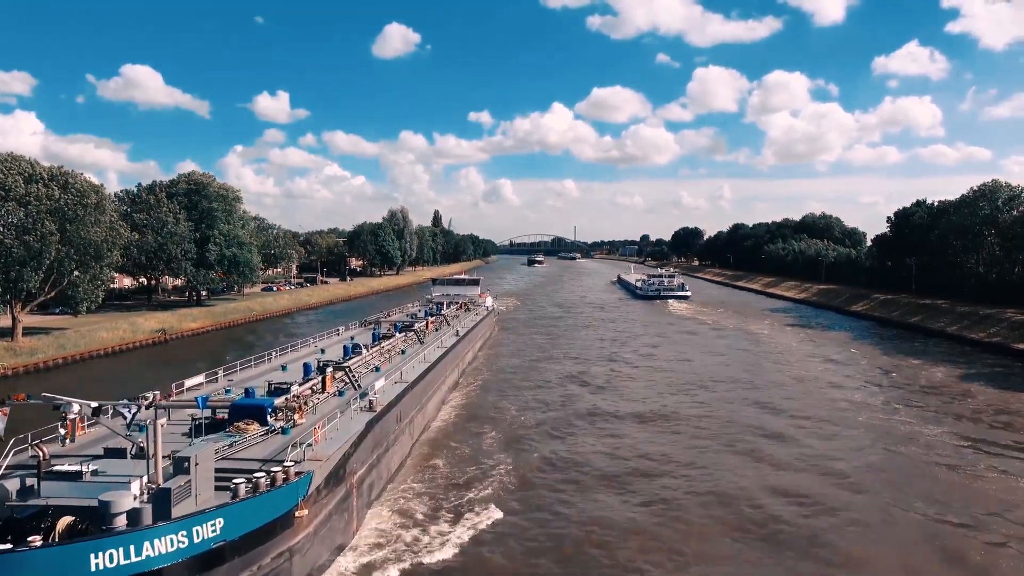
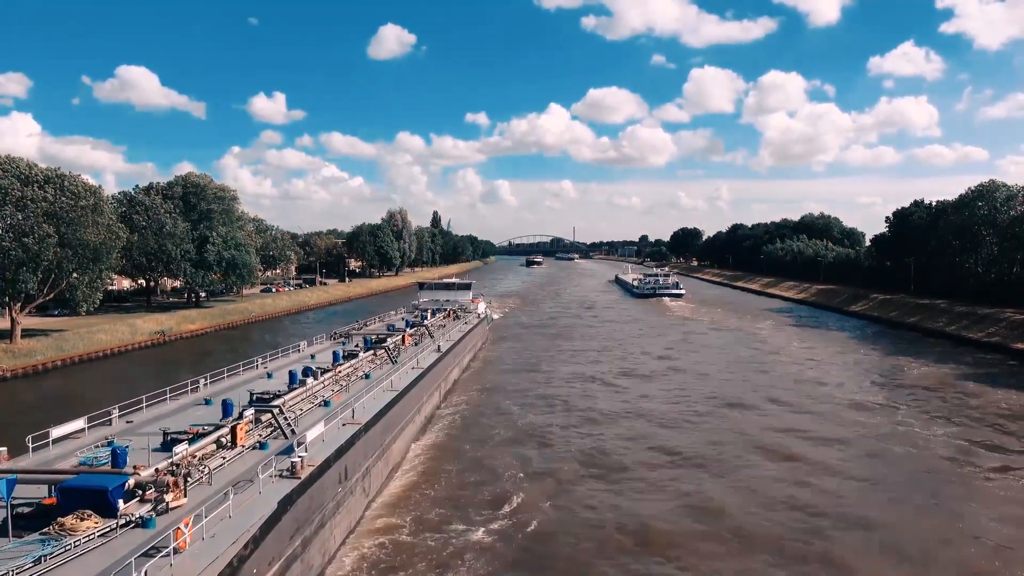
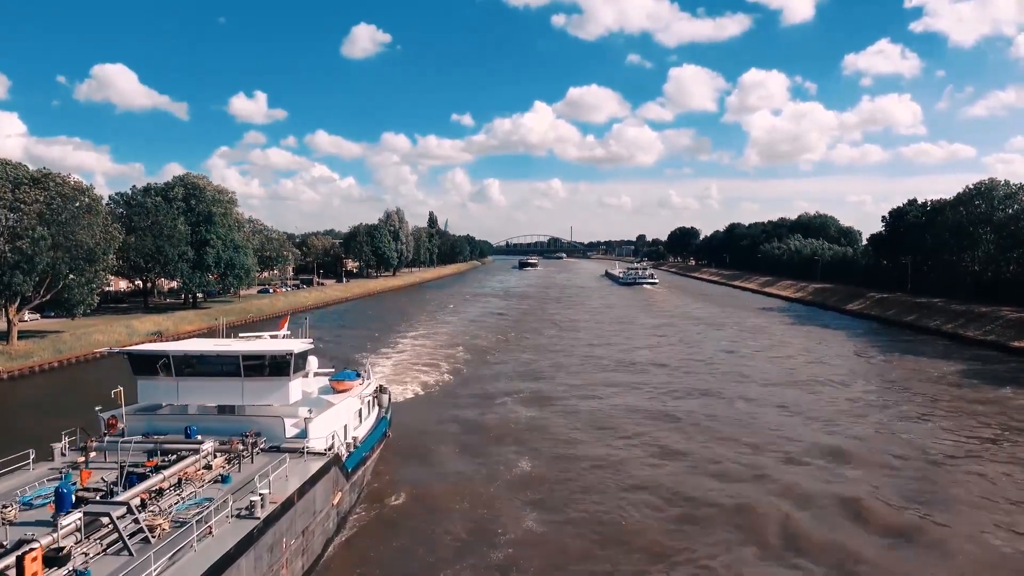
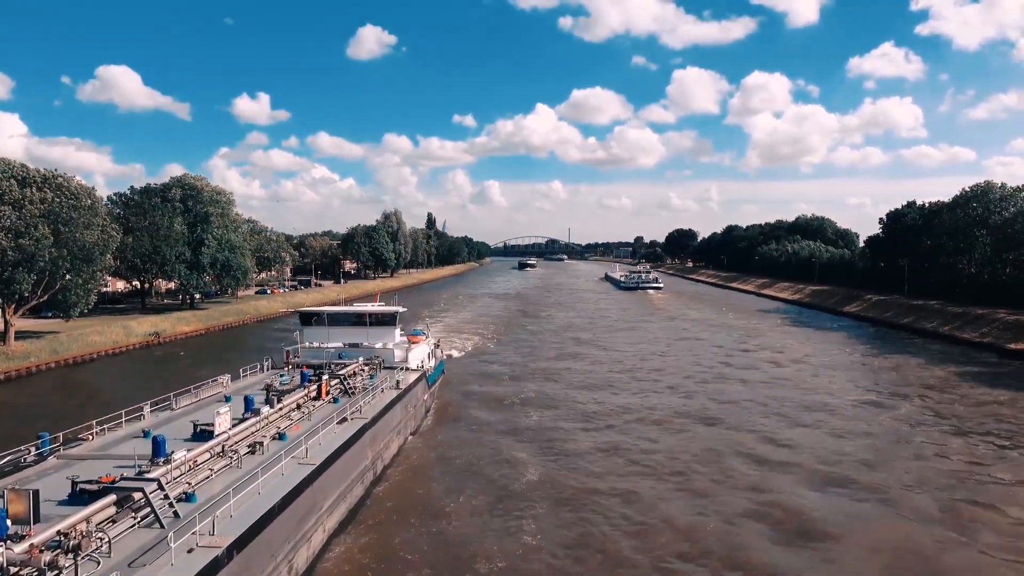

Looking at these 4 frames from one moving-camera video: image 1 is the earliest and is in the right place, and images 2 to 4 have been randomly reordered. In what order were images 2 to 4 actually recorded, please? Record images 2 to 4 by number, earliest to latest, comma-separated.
2, 4, 3
